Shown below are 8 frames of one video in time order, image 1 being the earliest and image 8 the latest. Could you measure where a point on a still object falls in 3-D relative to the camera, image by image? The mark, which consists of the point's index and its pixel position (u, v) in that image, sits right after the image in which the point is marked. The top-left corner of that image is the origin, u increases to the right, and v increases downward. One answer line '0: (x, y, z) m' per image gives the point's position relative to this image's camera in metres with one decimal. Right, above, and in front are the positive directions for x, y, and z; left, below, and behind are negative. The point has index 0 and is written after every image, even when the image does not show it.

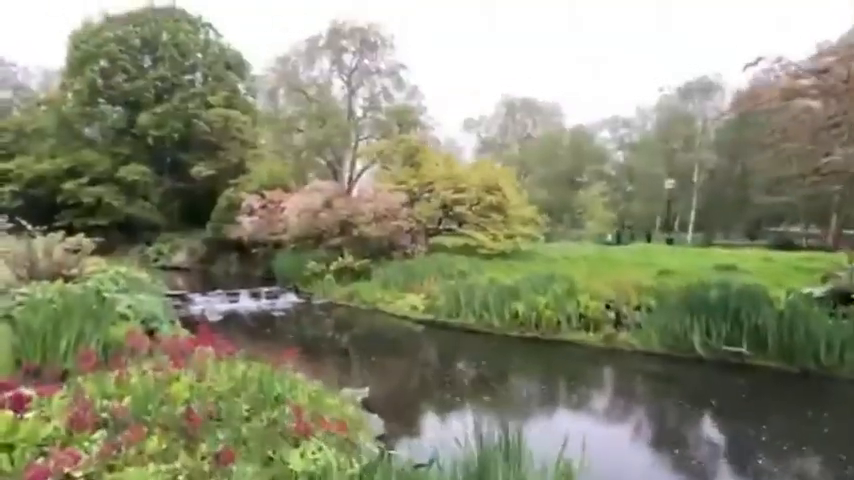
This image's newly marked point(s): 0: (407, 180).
0: (-0.4, +1.4, +8.9) m
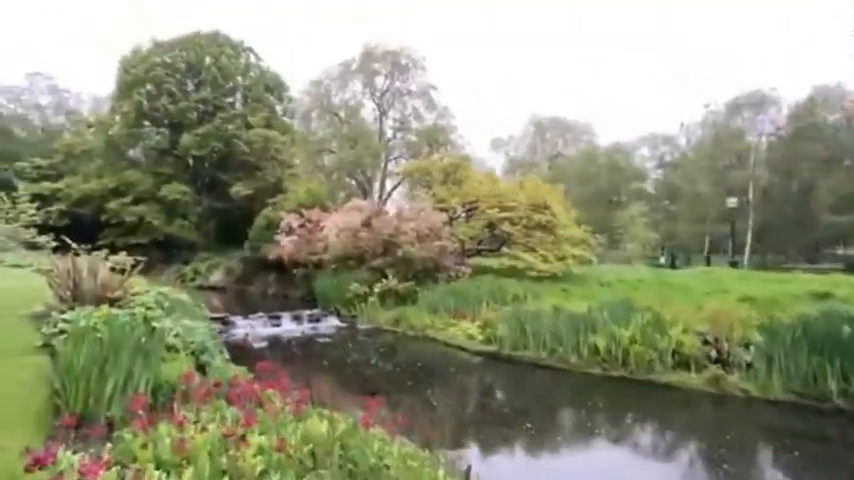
0: (+0.5, +0.9, +8.6) m
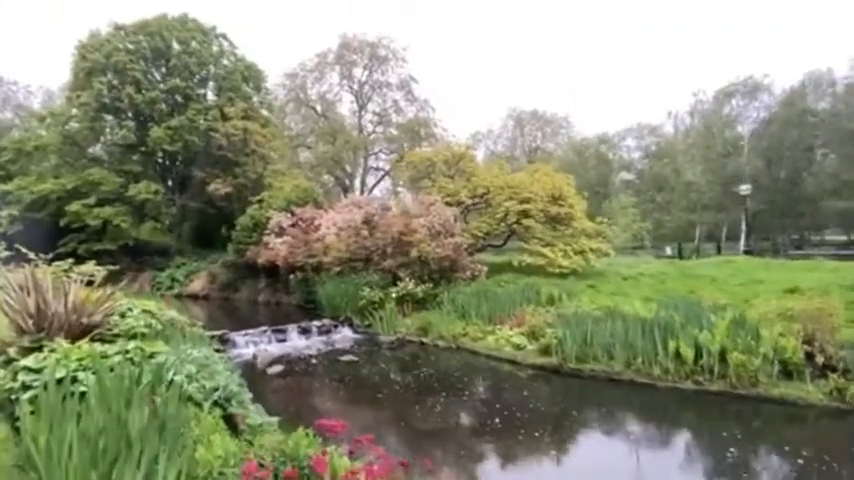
0: (+0.6, +1.0, +8.0) m
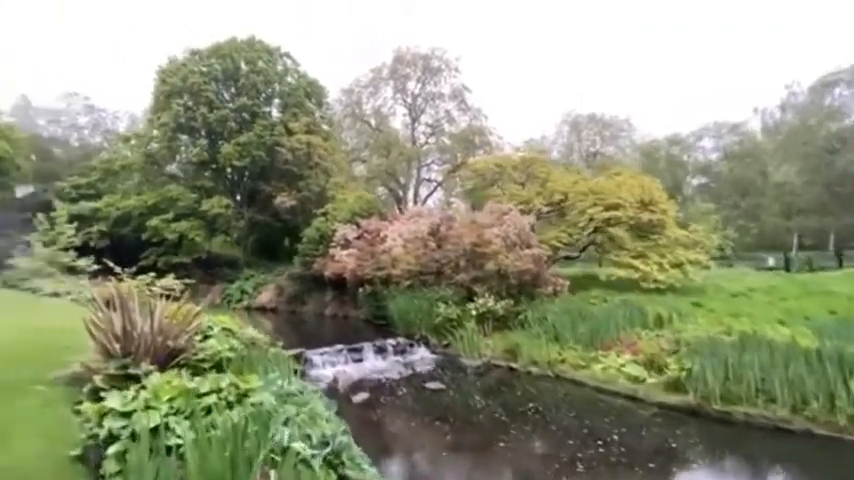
0: (+1.9, +0.8, +7.5) m
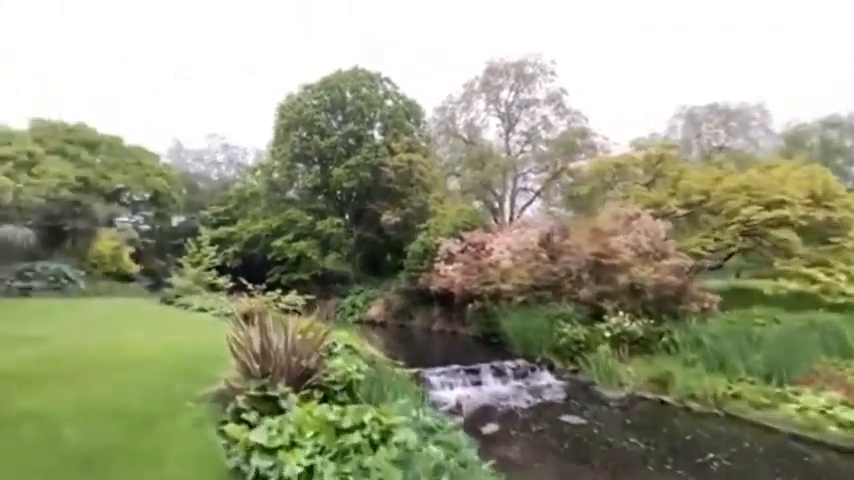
0: (+3.7, +0.6, +6.6) m
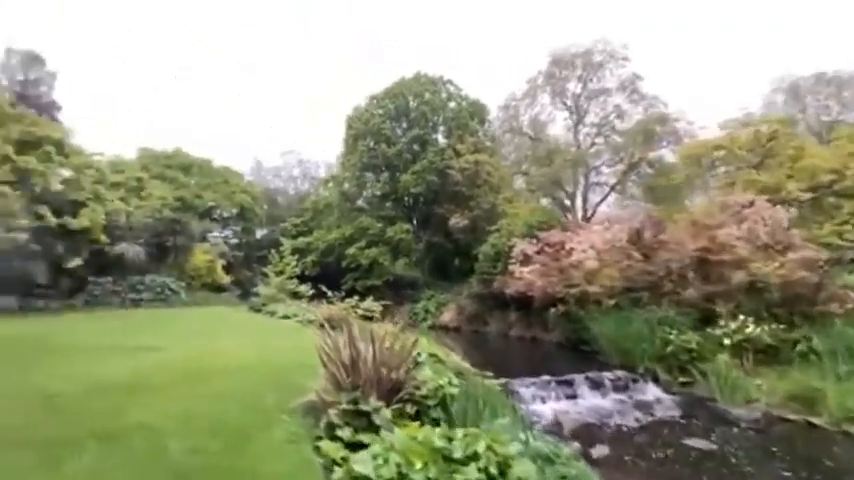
0: (+4.8, +0.8, +5.7) m
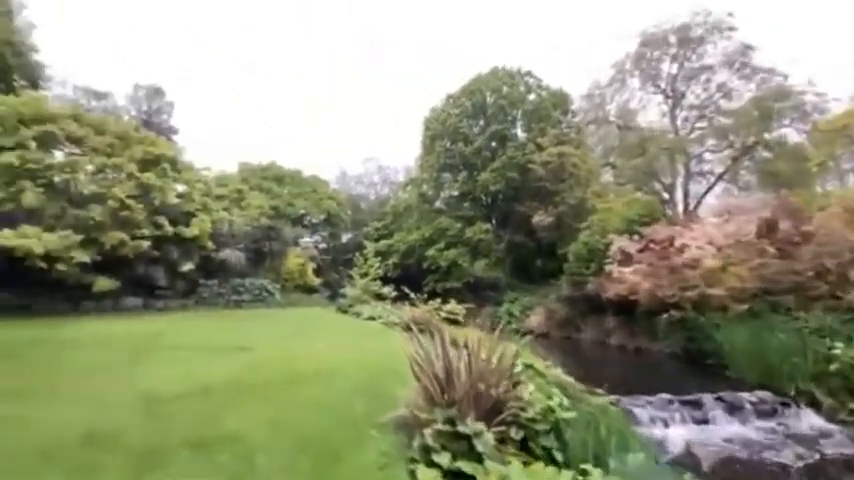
0: (+5.8, +0.9, +4.4) m
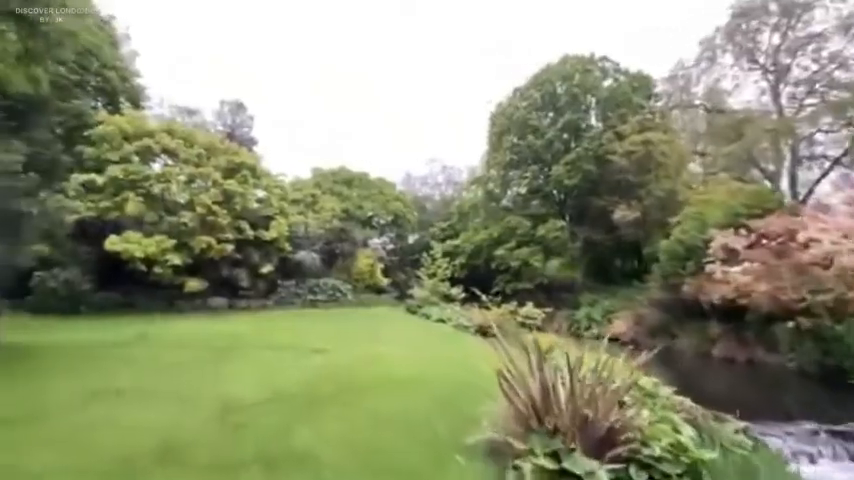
0: (+6.5, +1.0, +3.2) m
